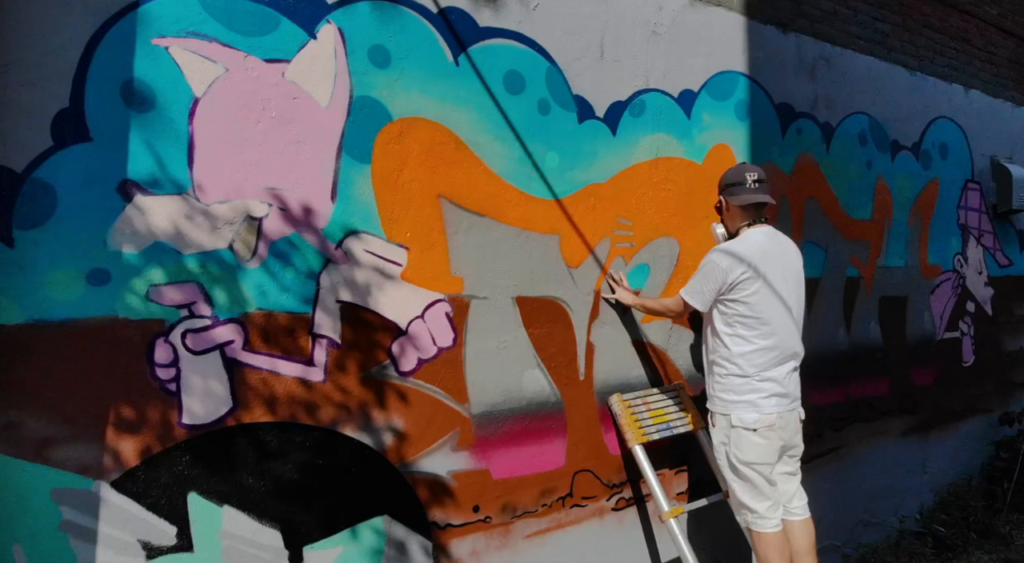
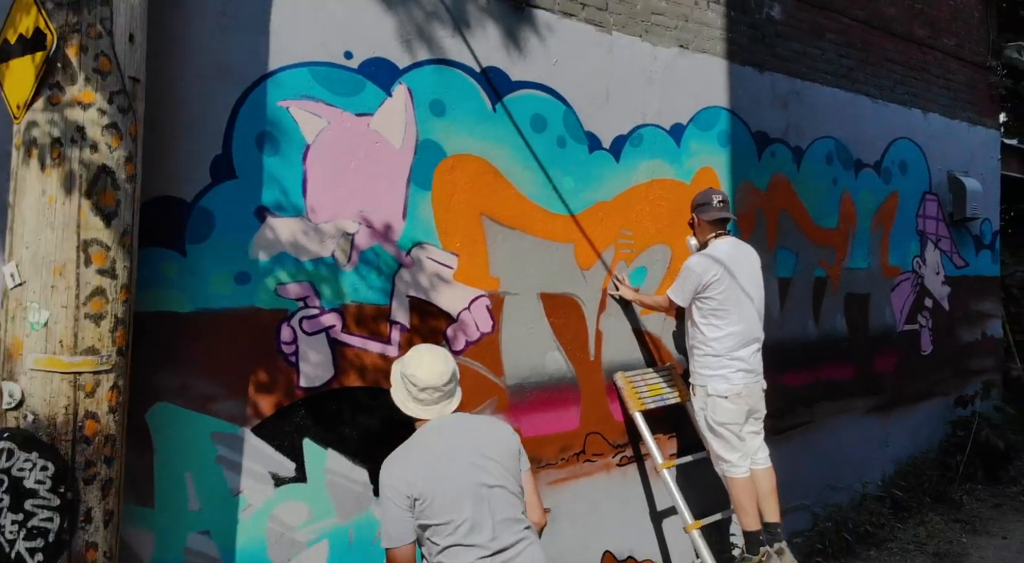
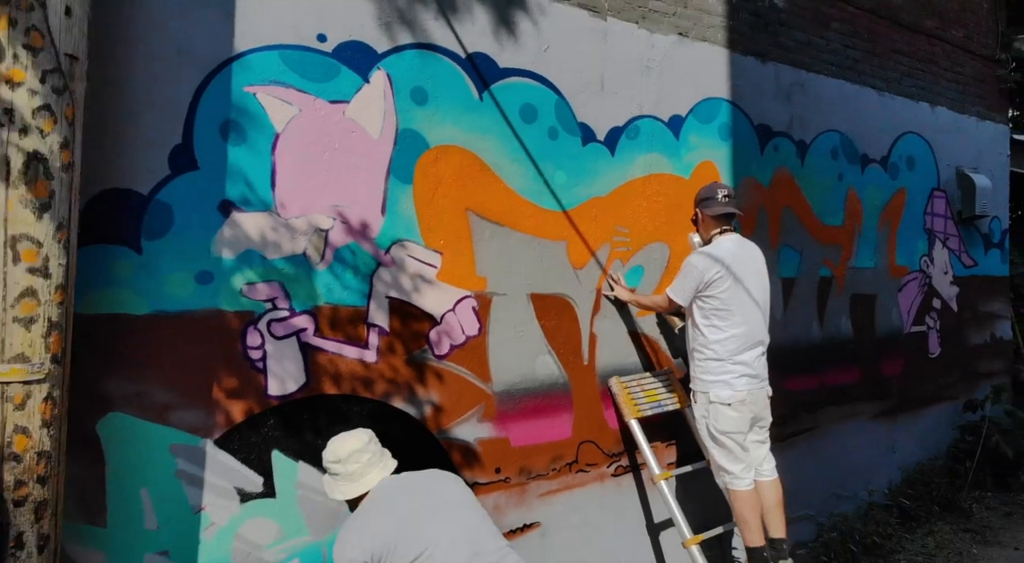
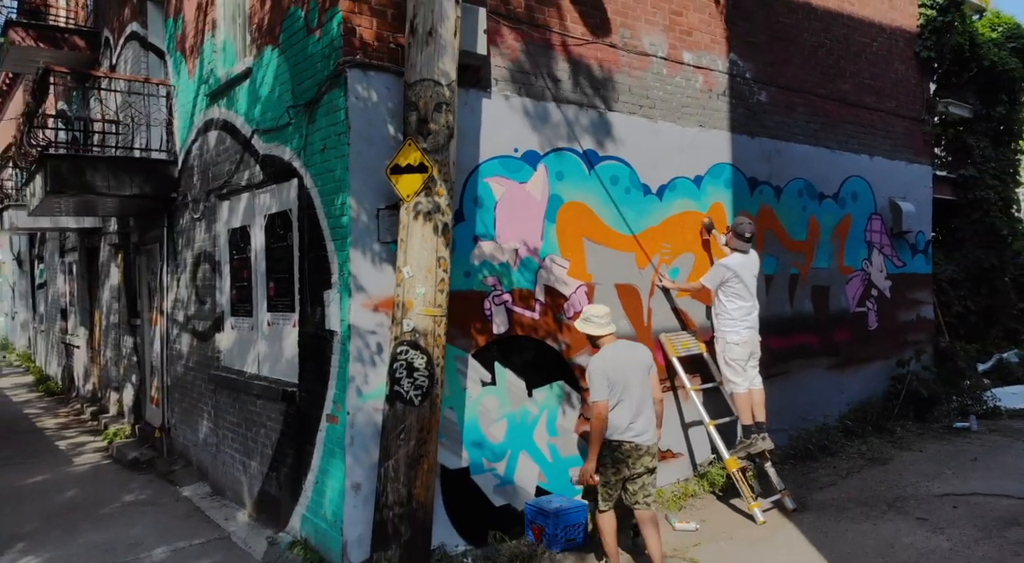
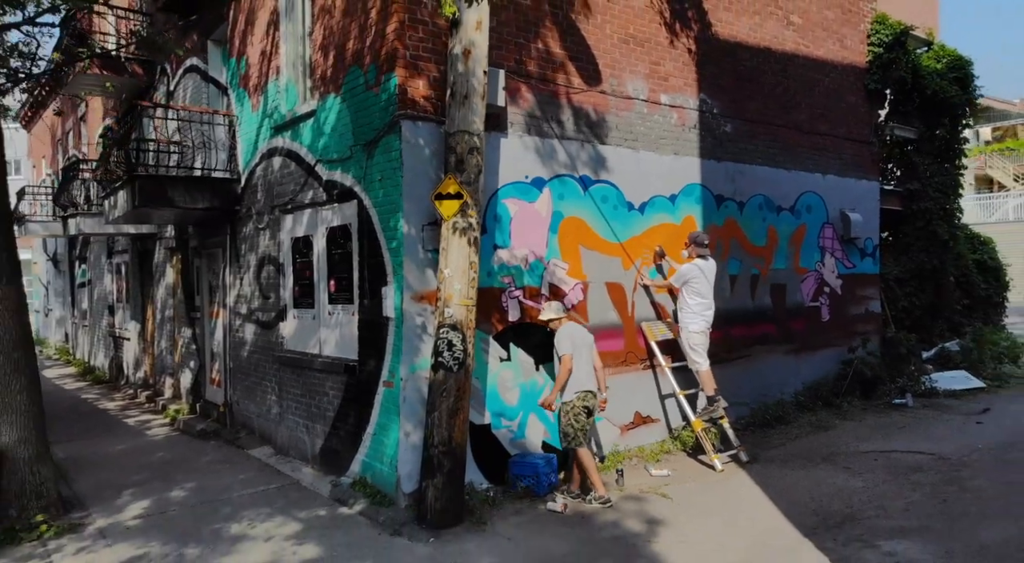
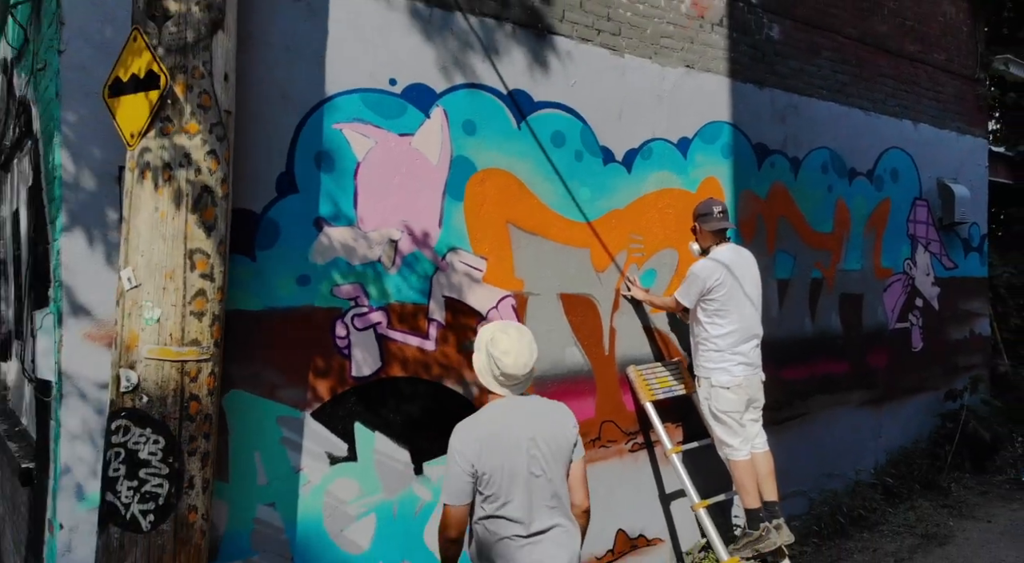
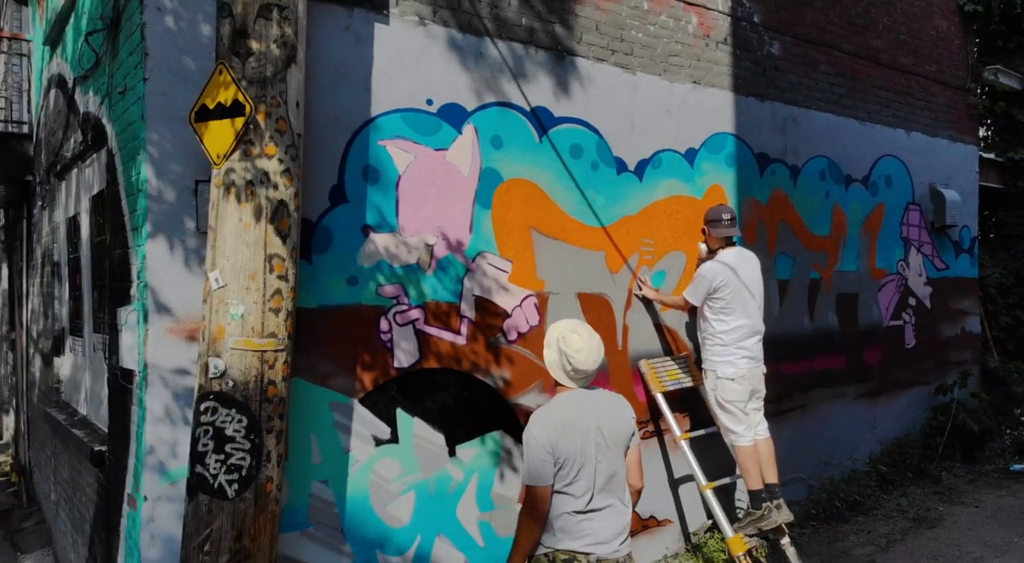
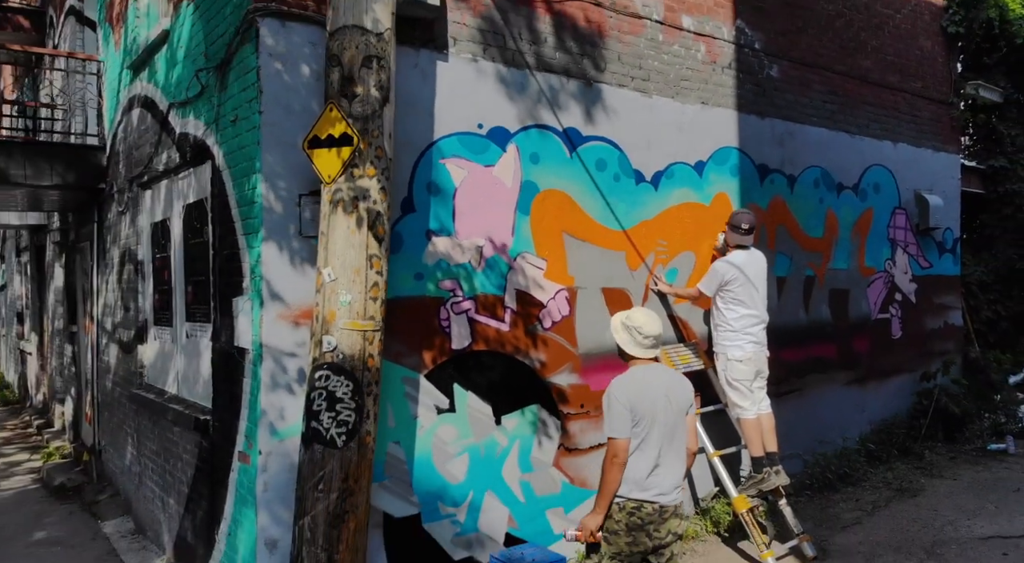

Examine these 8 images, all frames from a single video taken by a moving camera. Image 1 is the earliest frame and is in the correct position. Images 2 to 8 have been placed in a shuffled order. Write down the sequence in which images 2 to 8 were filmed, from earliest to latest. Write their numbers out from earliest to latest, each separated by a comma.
3, 2, 6, 7, 8, 4, 5
